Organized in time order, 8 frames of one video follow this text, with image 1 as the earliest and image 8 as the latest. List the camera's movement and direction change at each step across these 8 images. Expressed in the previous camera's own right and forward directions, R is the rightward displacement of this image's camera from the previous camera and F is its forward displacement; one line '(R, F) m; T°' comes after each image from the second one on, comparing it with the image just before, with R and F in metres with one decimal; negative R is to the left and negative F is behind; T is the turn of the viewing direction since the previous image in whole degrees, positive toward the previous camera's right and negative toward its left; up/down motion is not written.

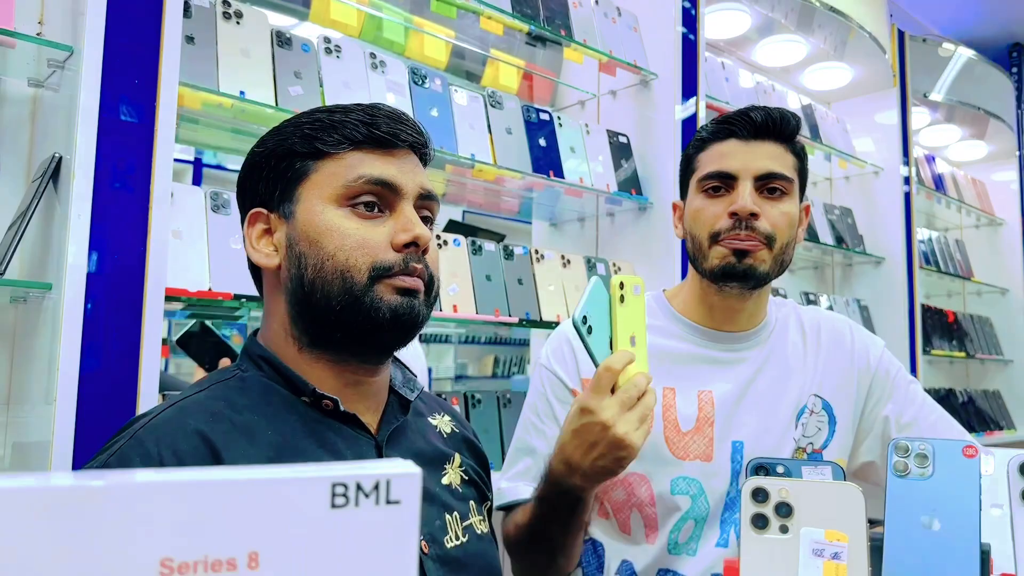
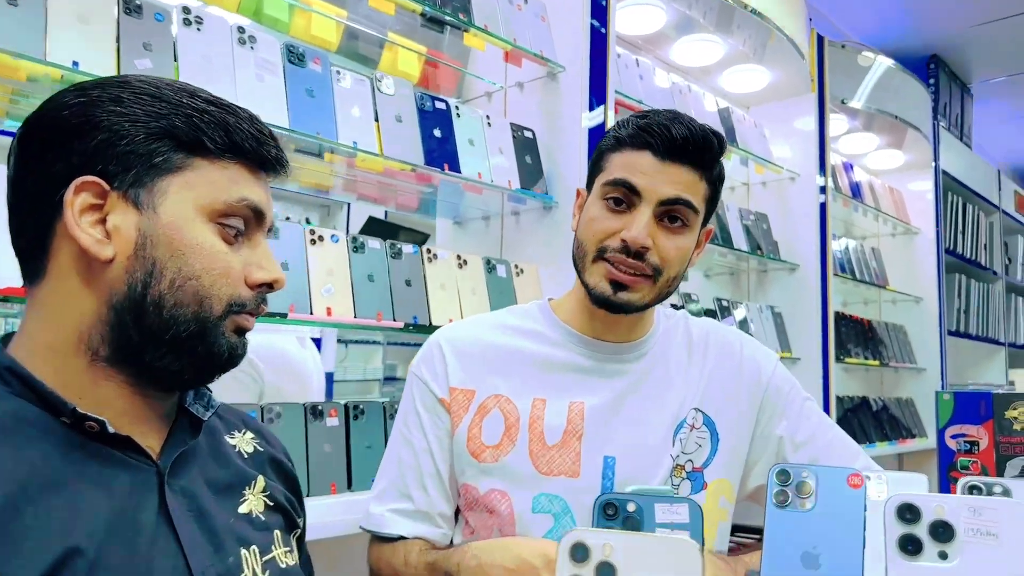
(+0.1, +0.1) m; +4°
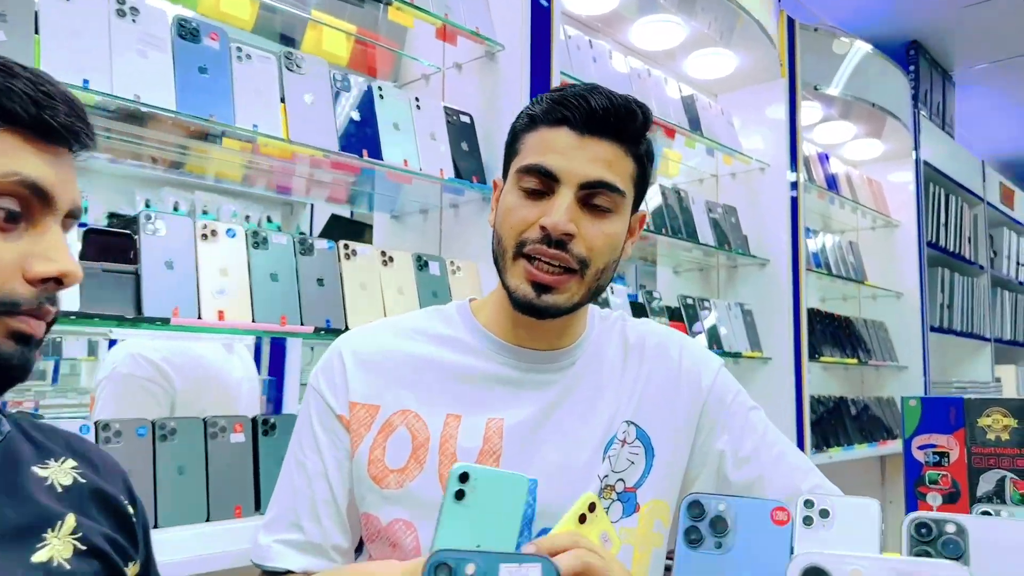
(+0.1, +0.2) m; 0°
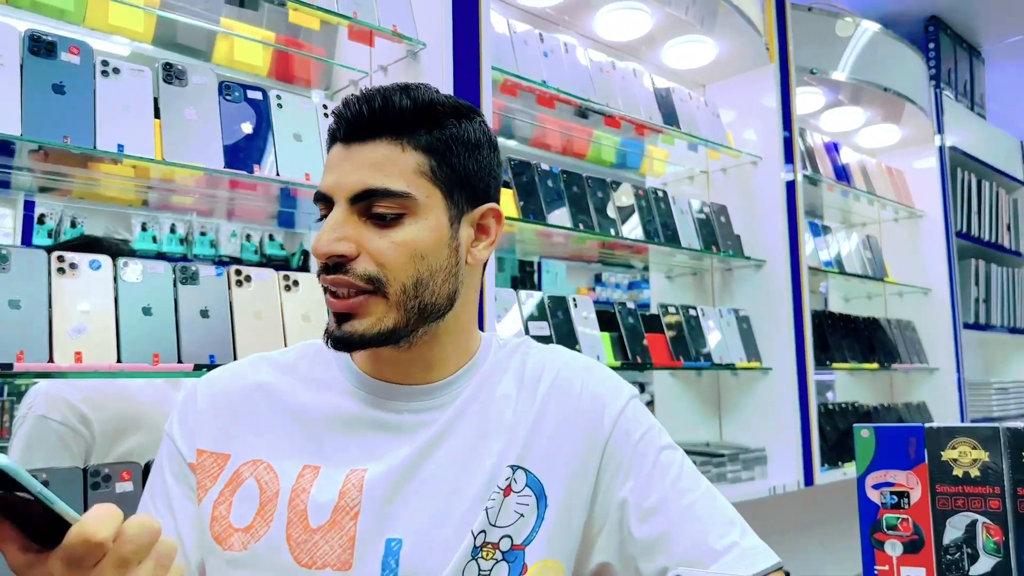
(+0.3, +0.2) m; -4°
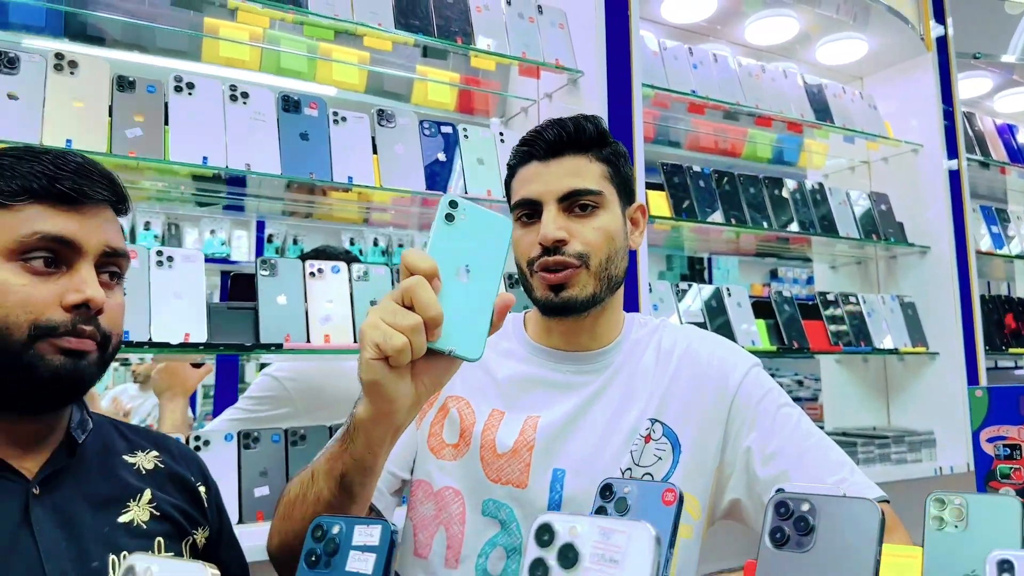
(+0.1, -0.3) m; -12°
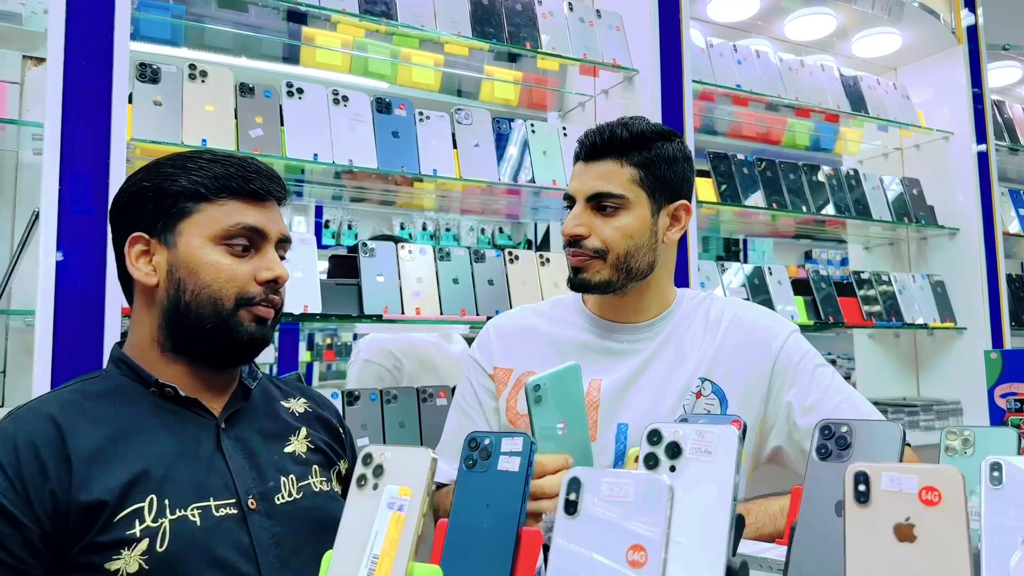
(-0.1, -0.3) m; -2°
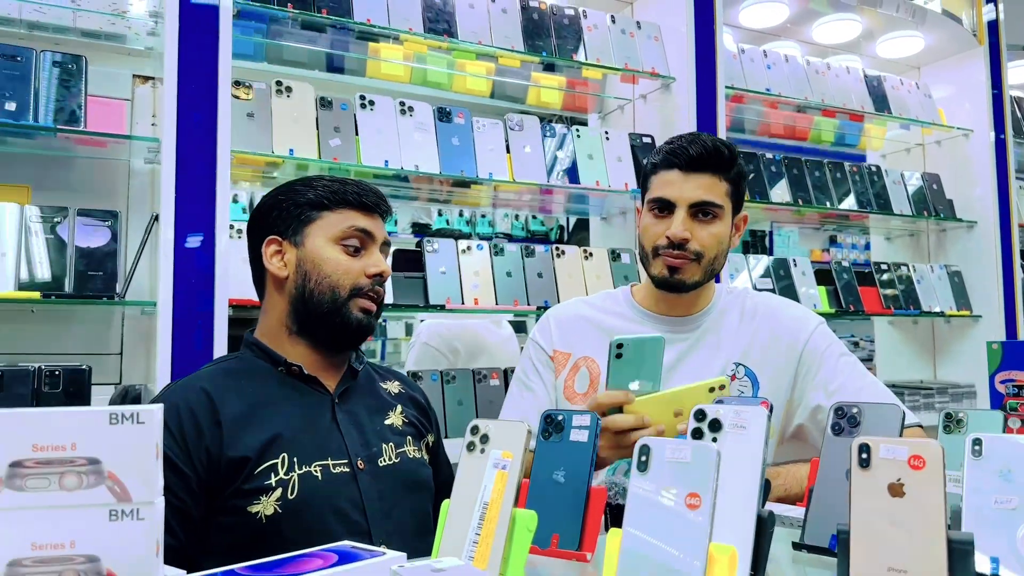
(-0.1, -0.2) m; -2°
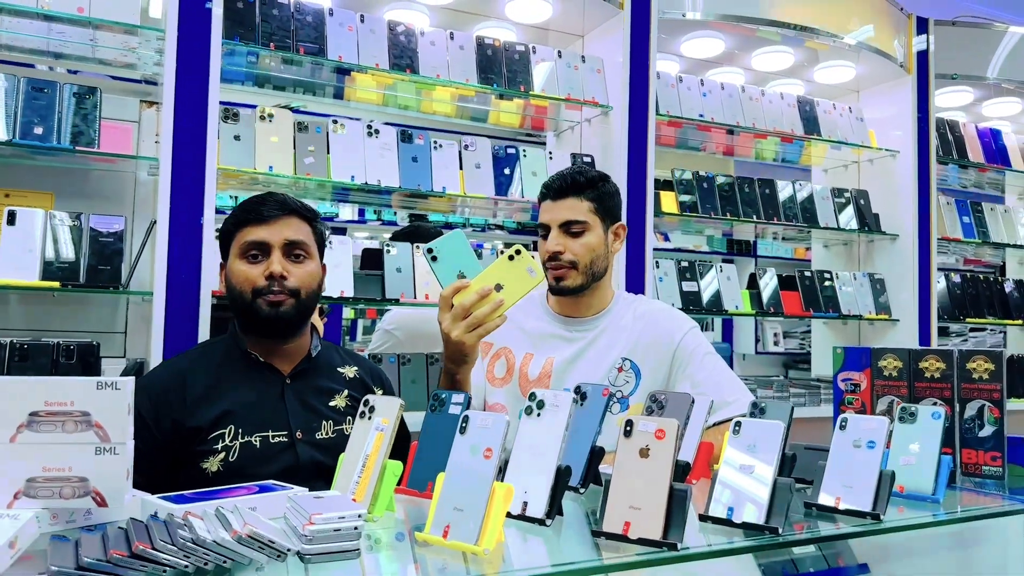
(+0.3, -0.4) m; -2°
